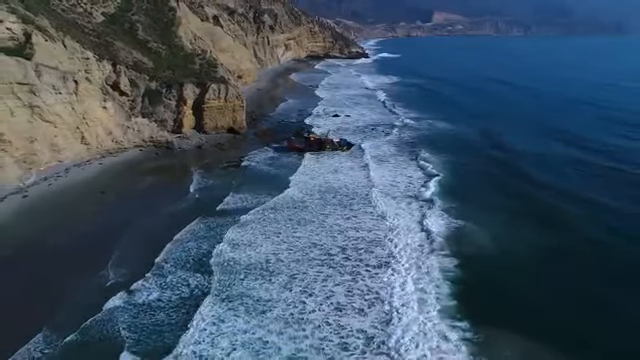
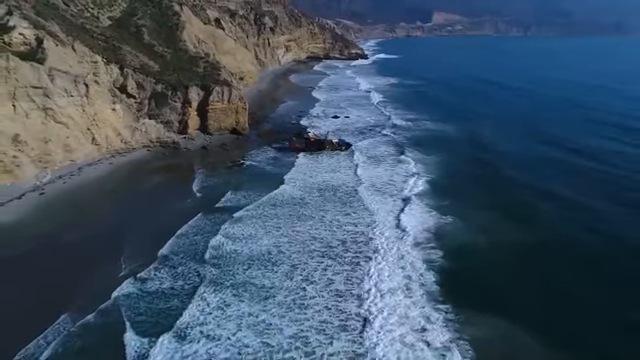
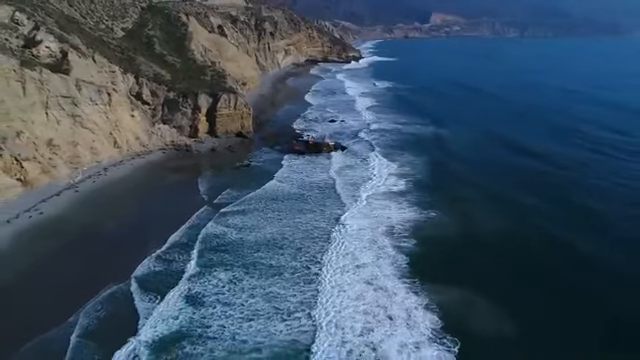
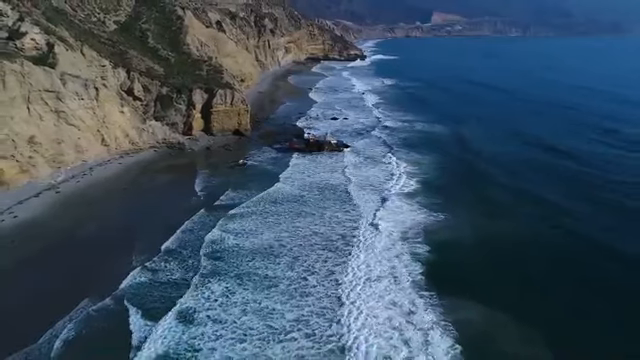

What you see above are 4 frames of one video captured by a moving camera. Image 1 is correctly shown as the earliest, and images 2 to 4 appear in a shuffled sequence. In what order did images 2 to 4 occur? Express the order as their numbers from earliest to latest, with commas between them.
2, 4, 3
